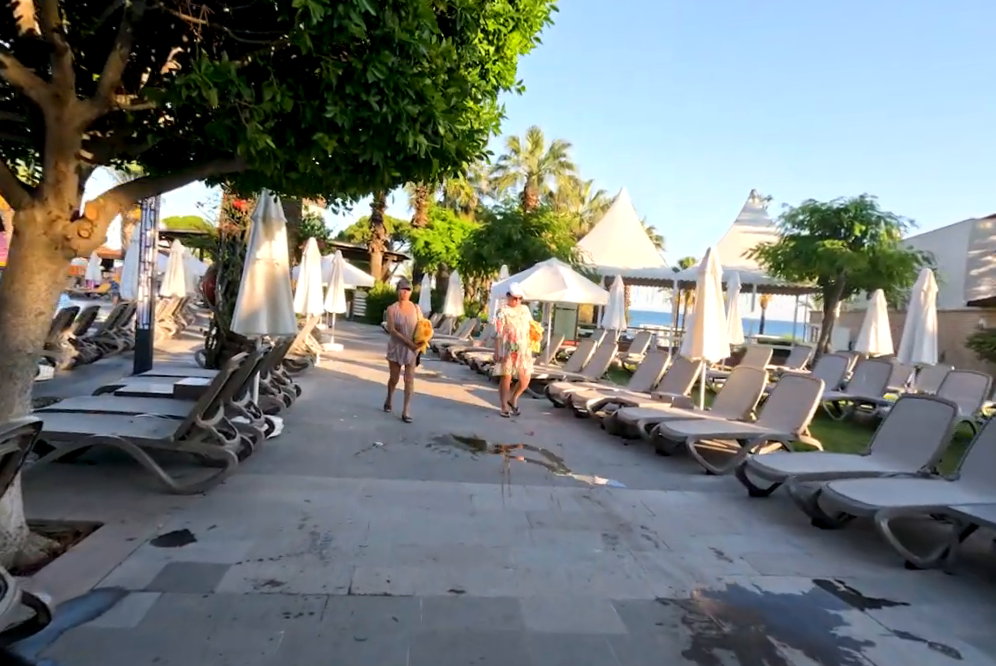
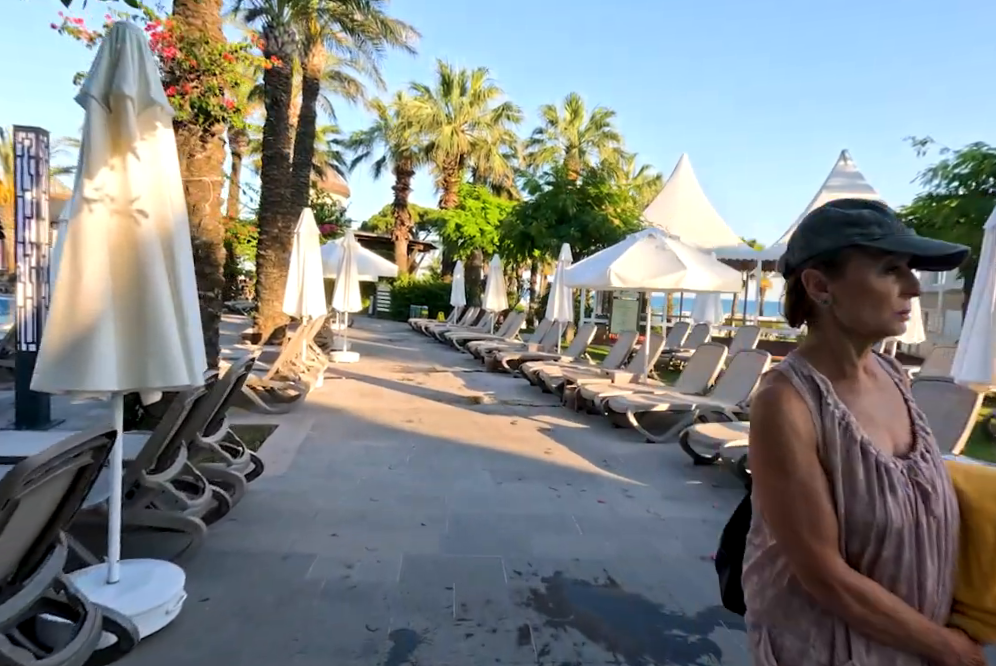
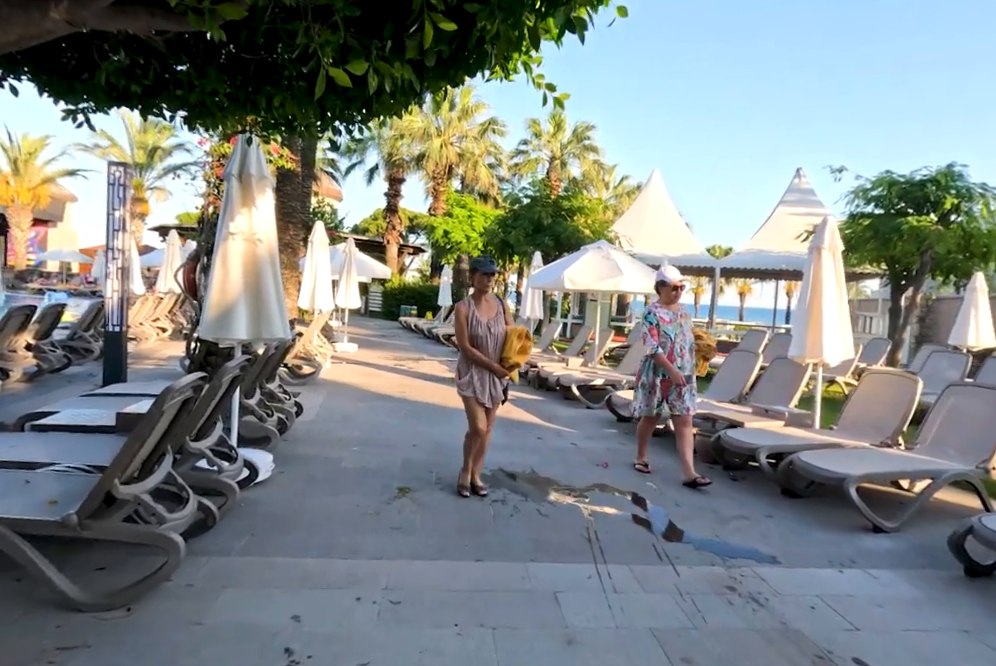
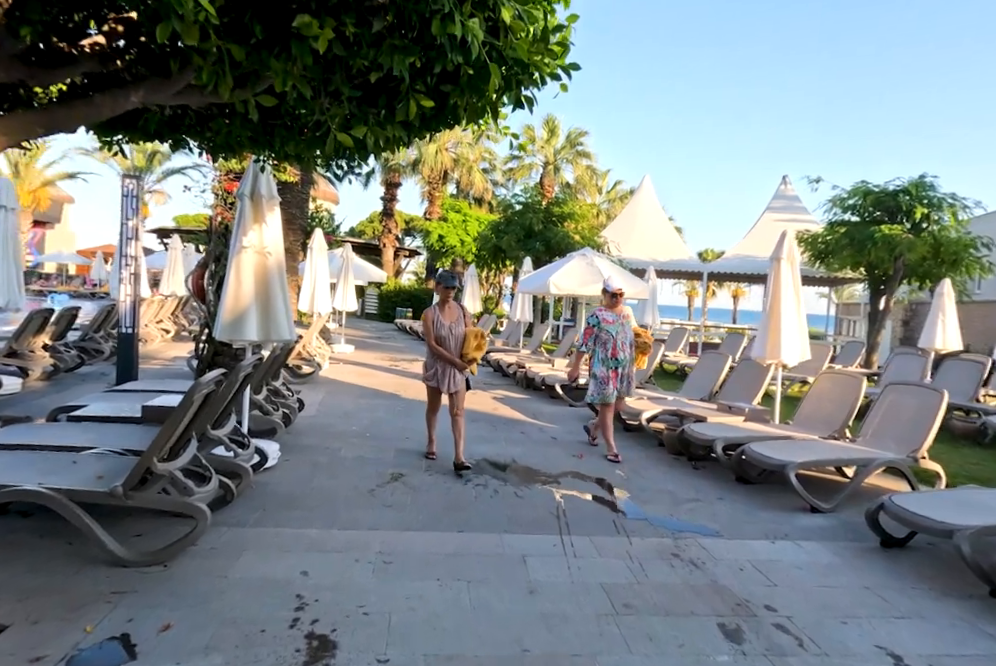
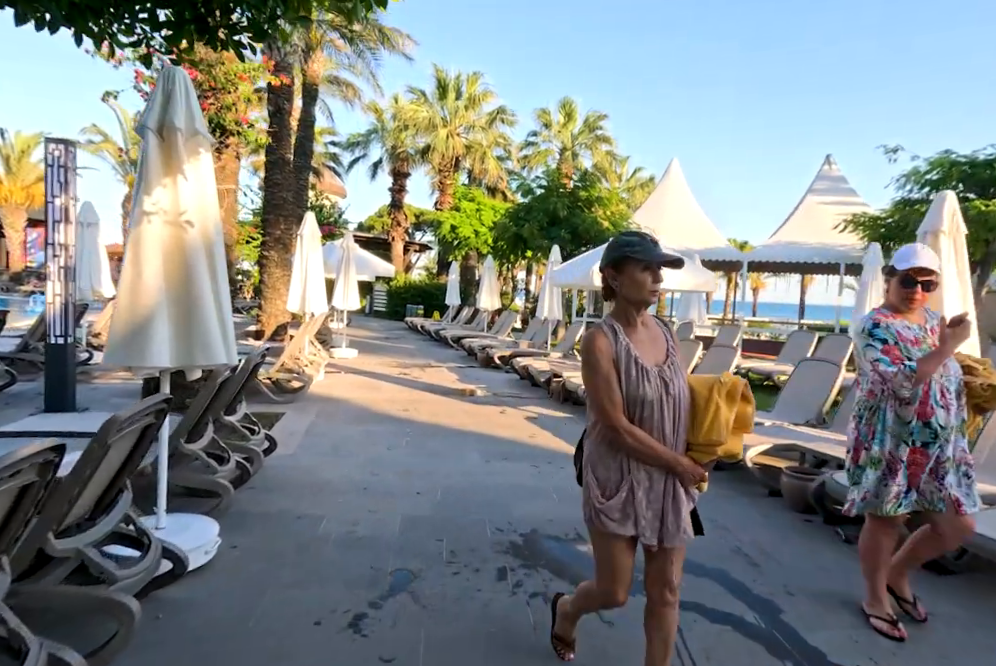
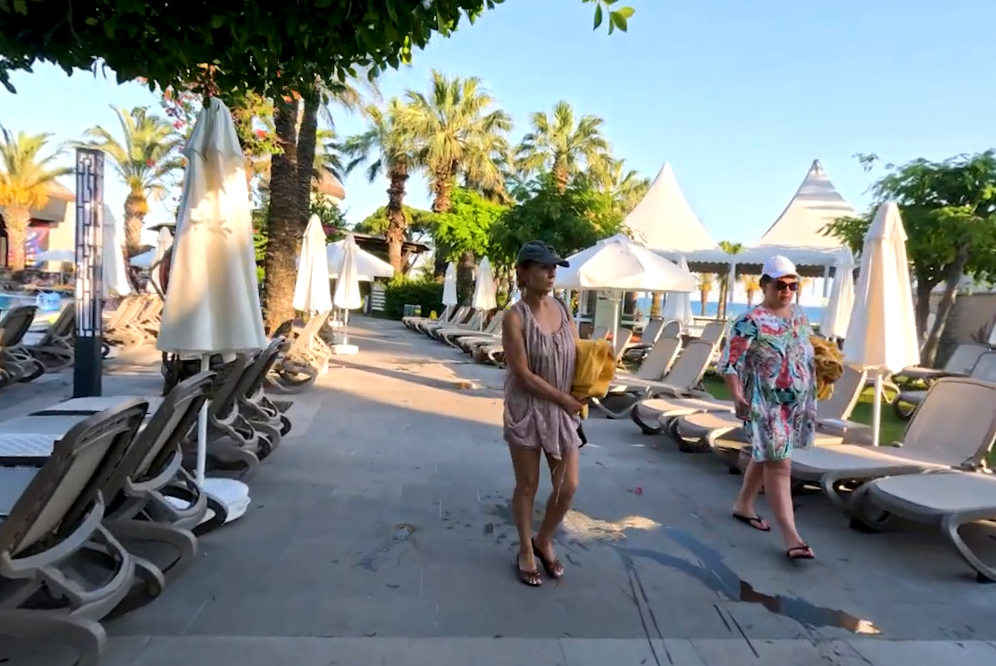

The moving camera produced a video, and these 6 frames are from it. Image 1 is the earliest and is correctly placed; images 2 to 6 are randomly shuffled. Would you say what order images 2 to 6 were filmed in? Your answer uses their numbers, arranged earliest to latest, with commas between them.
4, 3, 6, 5, 2
